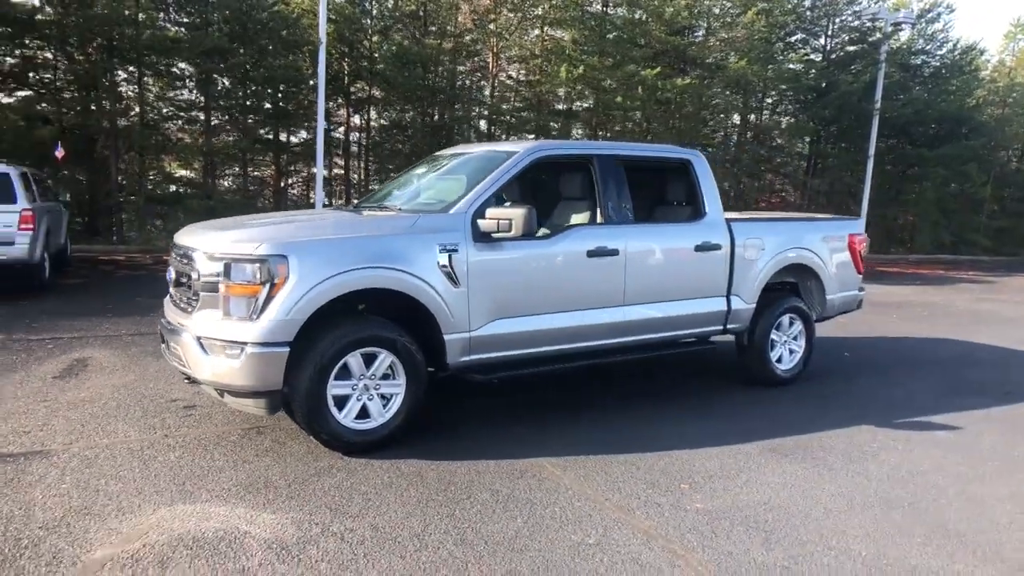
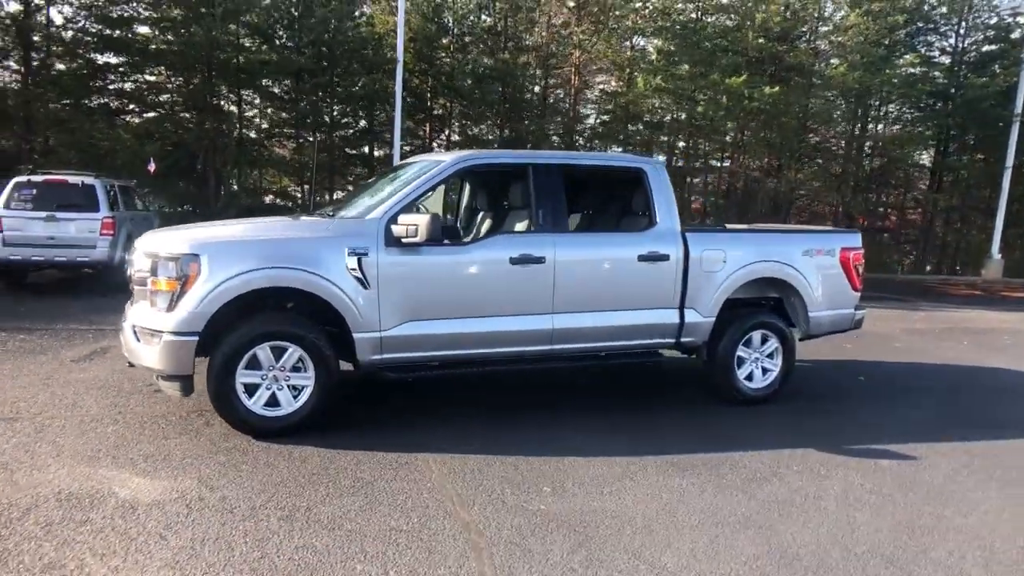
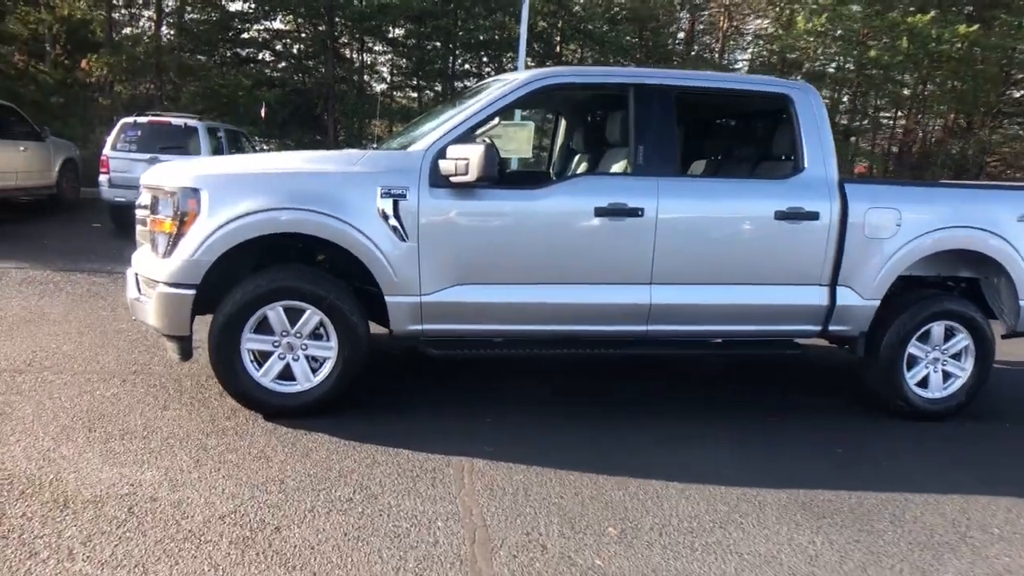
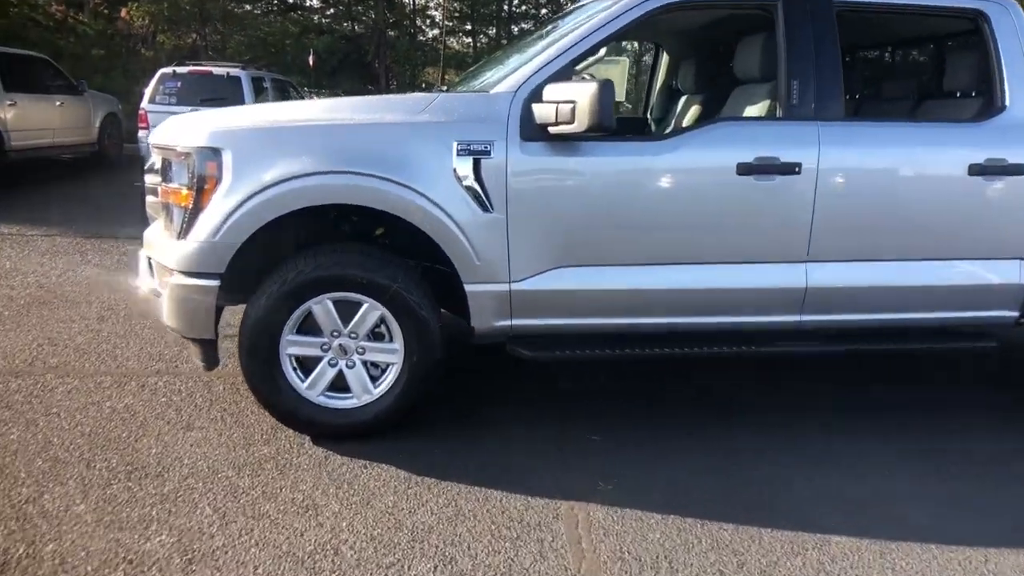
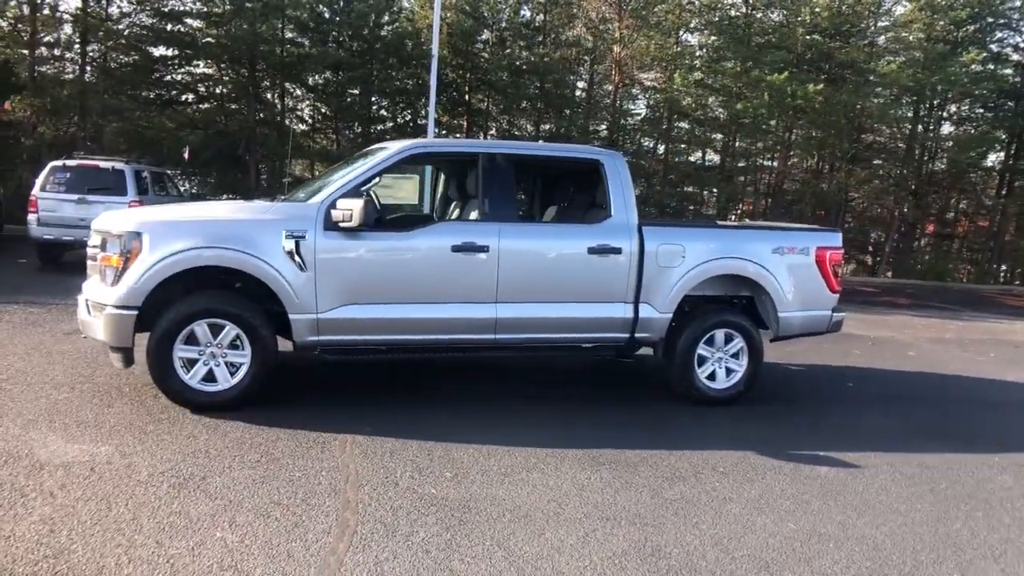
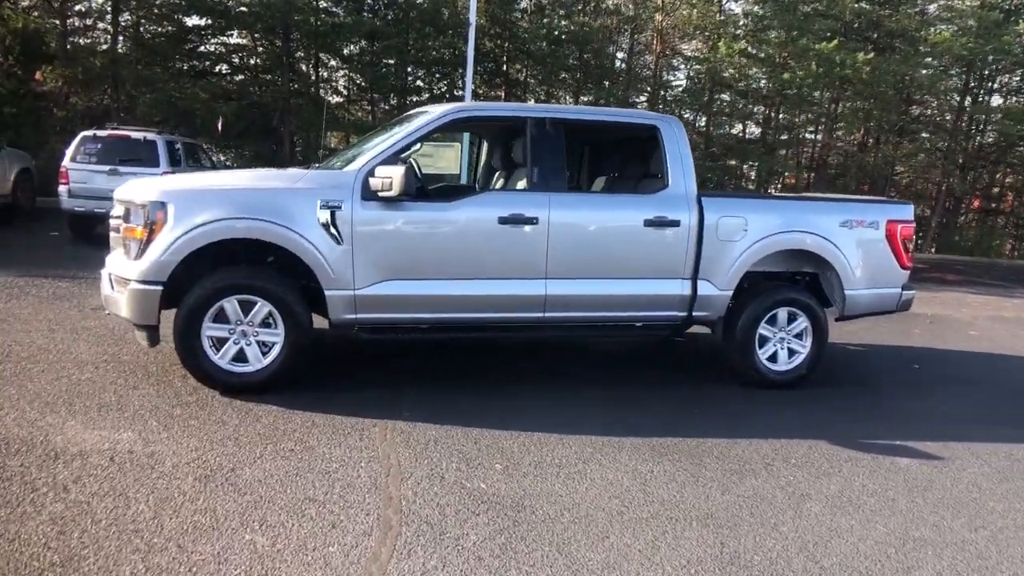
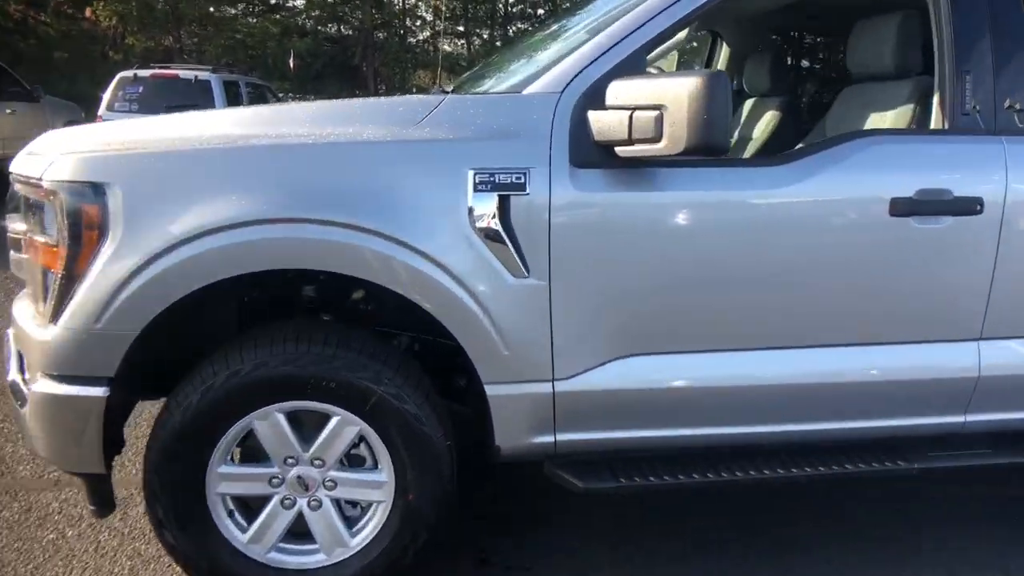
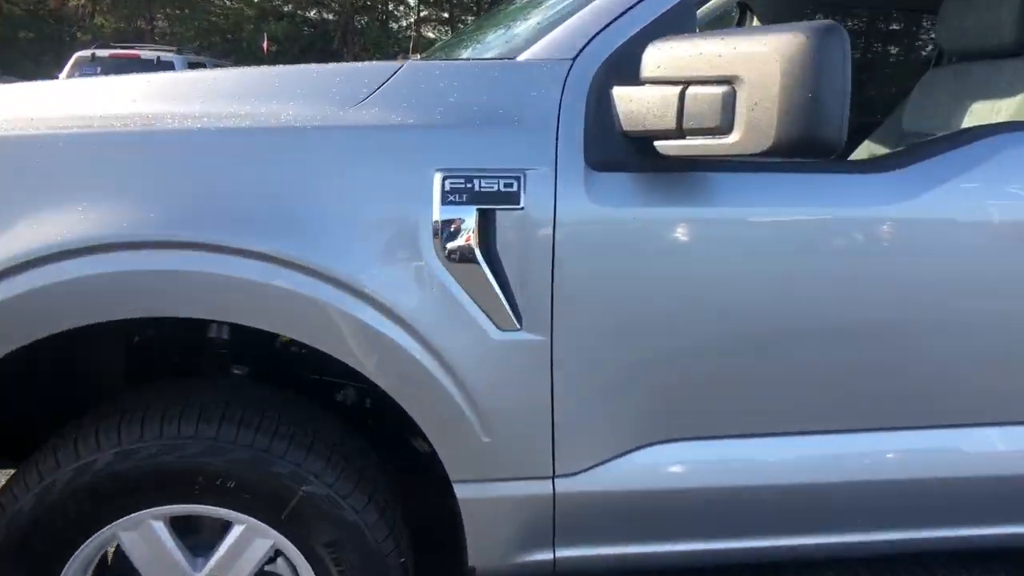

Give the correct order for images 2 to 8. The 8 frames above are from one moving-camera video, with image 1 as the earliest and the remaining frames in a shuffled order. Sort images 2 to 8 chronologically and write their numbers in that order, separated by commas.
2, 5, 6, 3, 4, 7, 8
